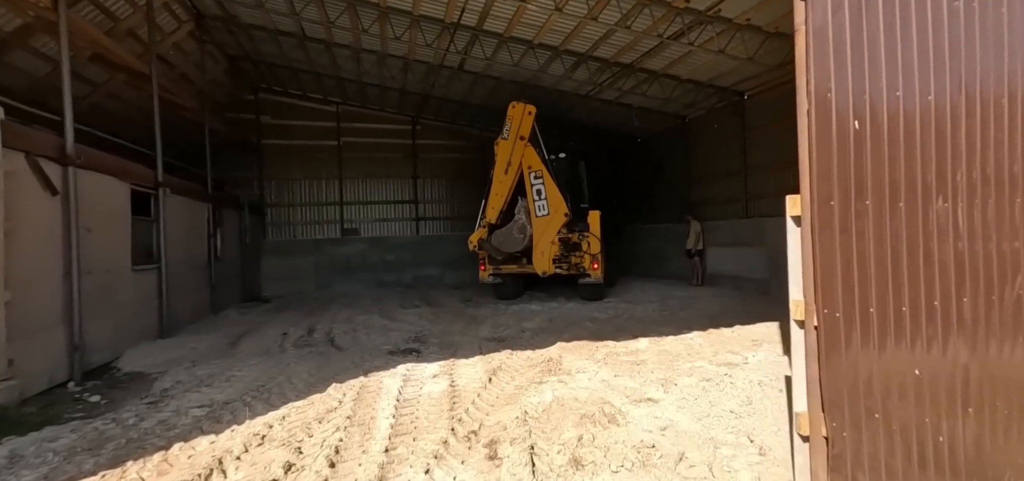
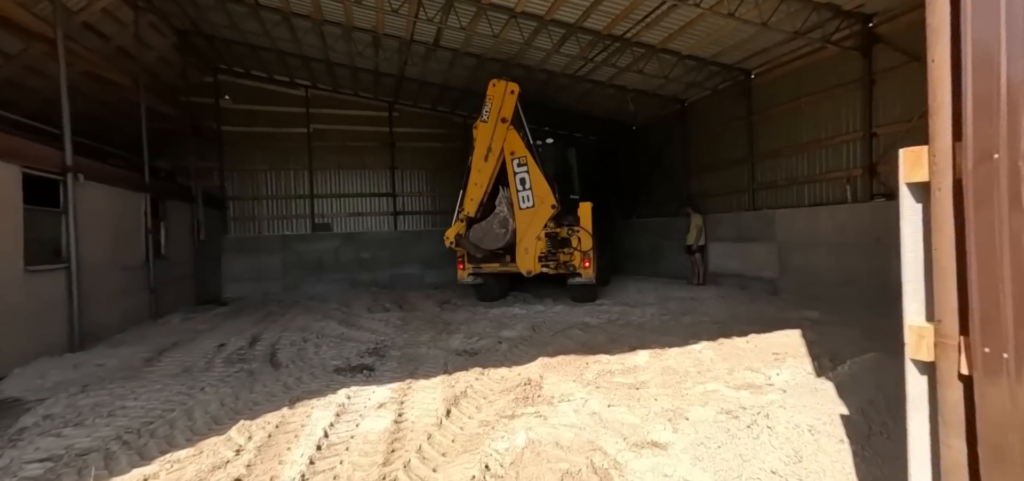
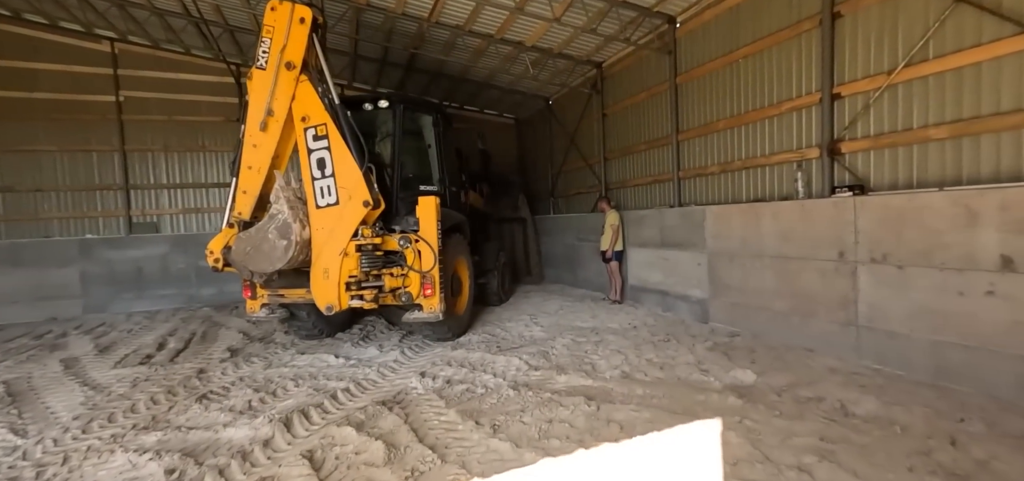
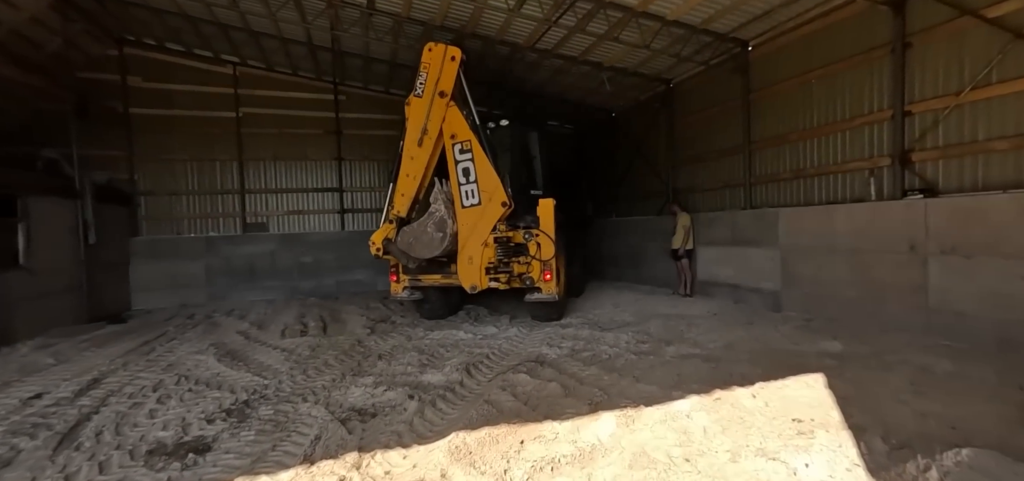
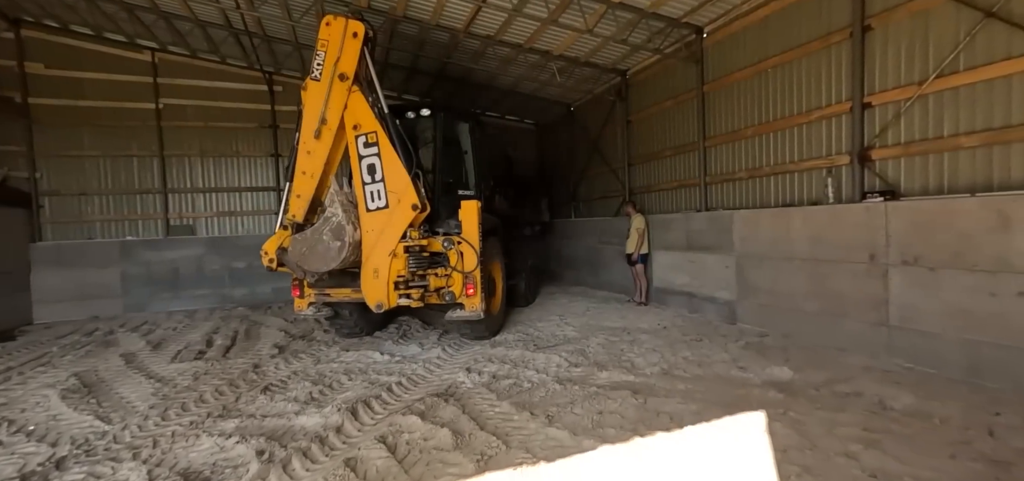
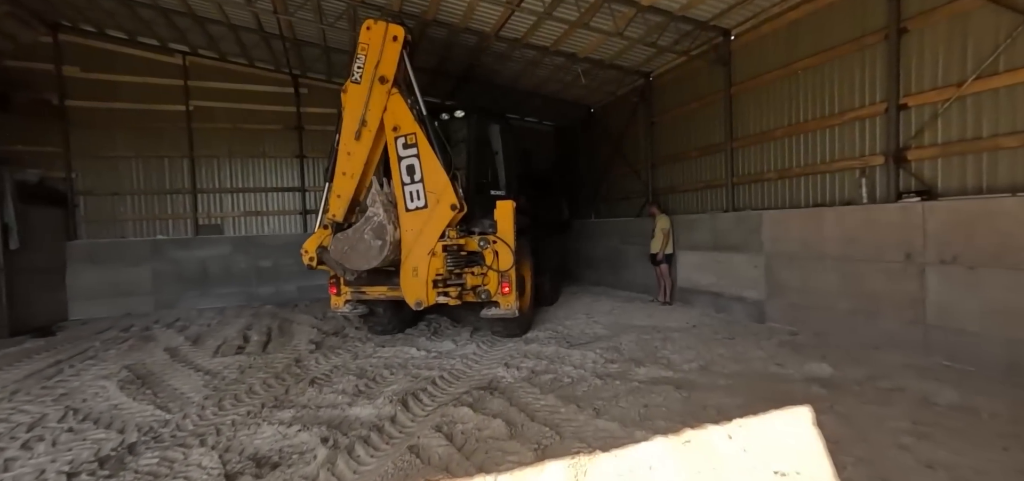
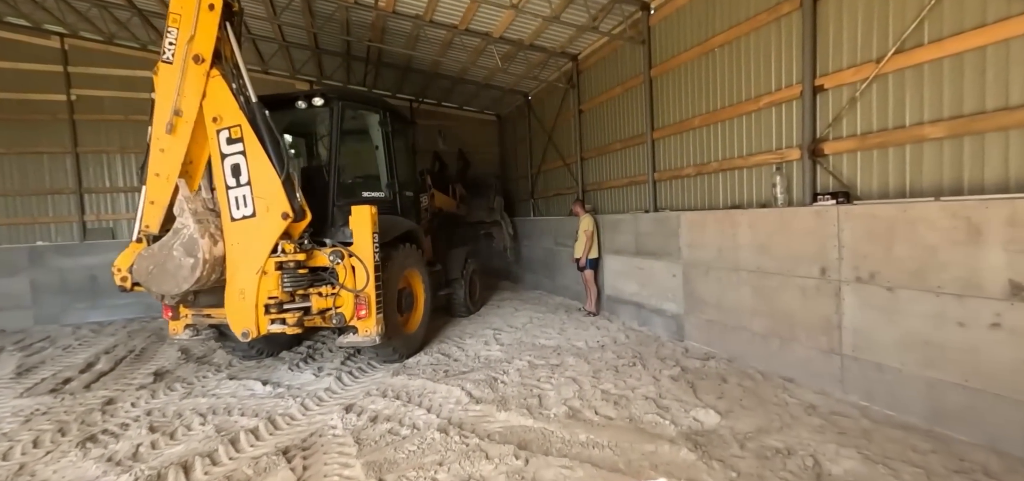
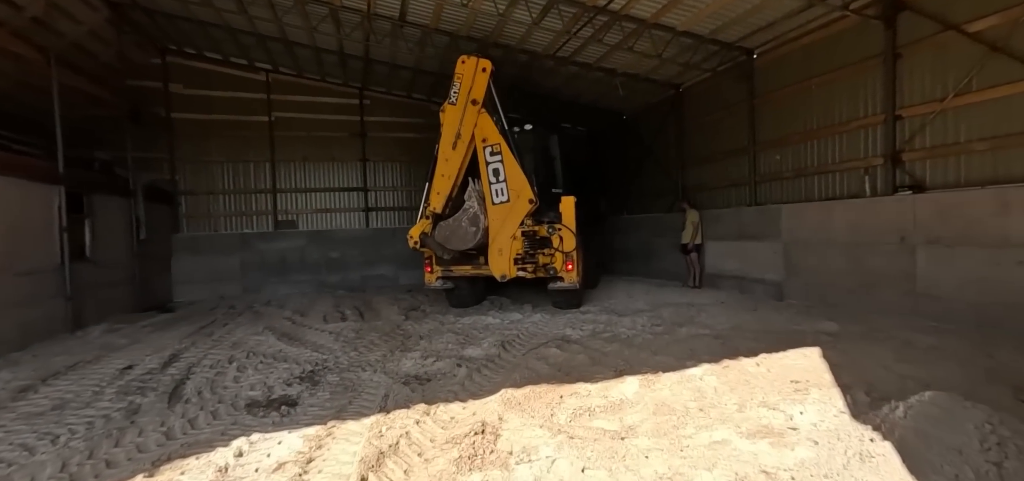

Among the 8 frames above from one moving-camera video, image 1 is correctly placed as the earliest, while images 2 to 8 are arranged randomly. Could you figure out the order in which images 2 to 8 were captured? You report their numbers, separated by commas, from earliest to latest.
2, 8, 4, 6, 5, 3, 7
